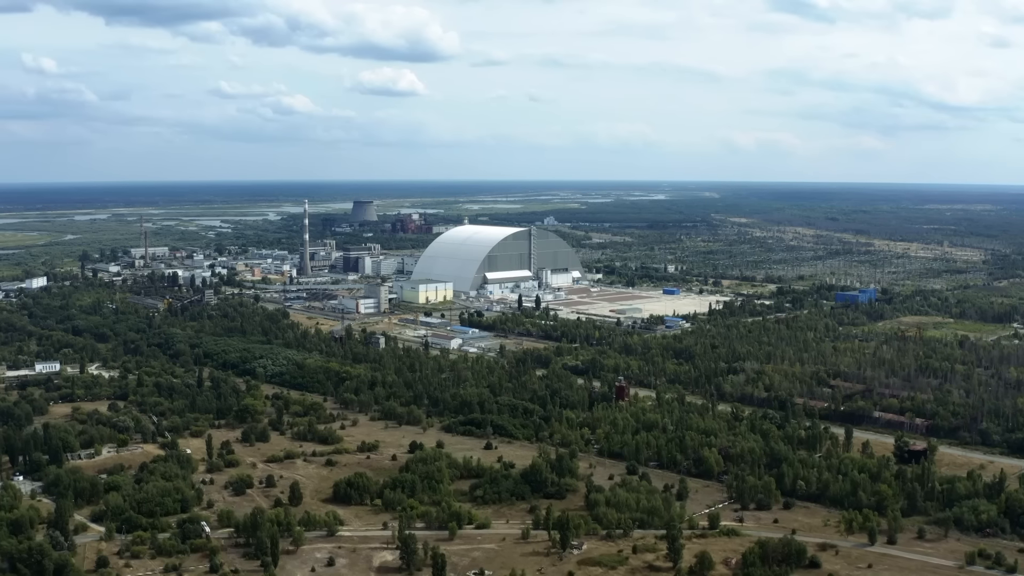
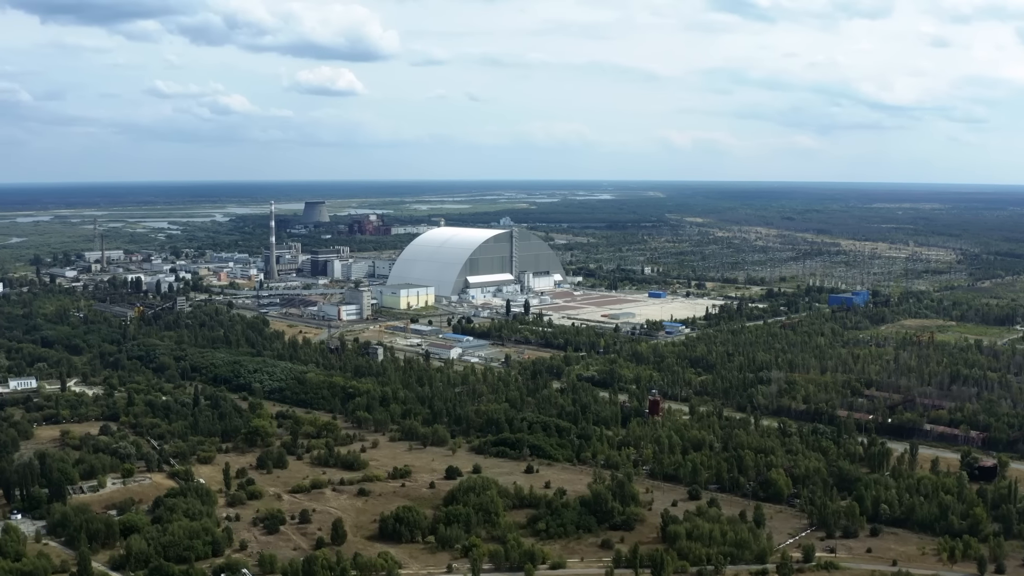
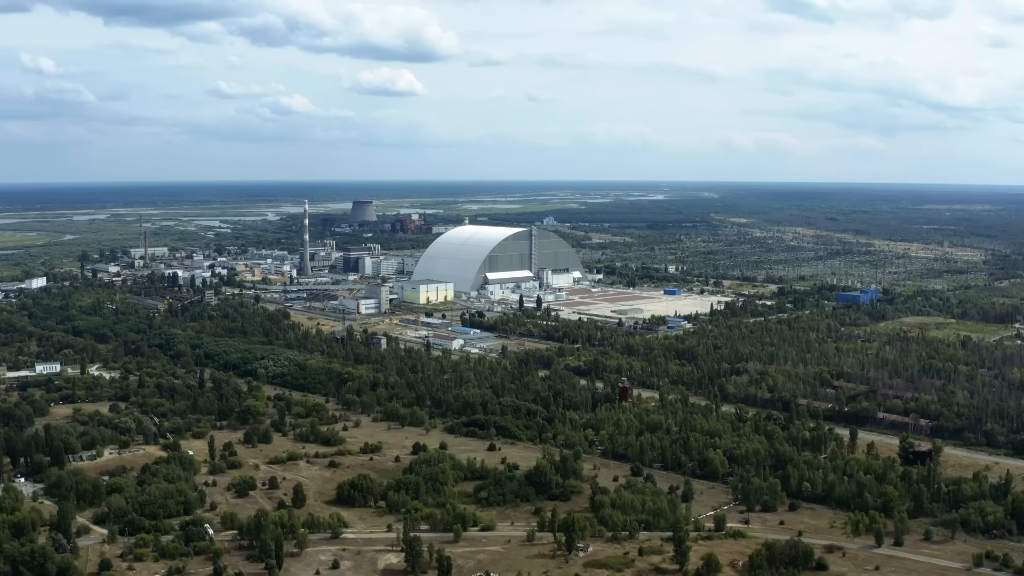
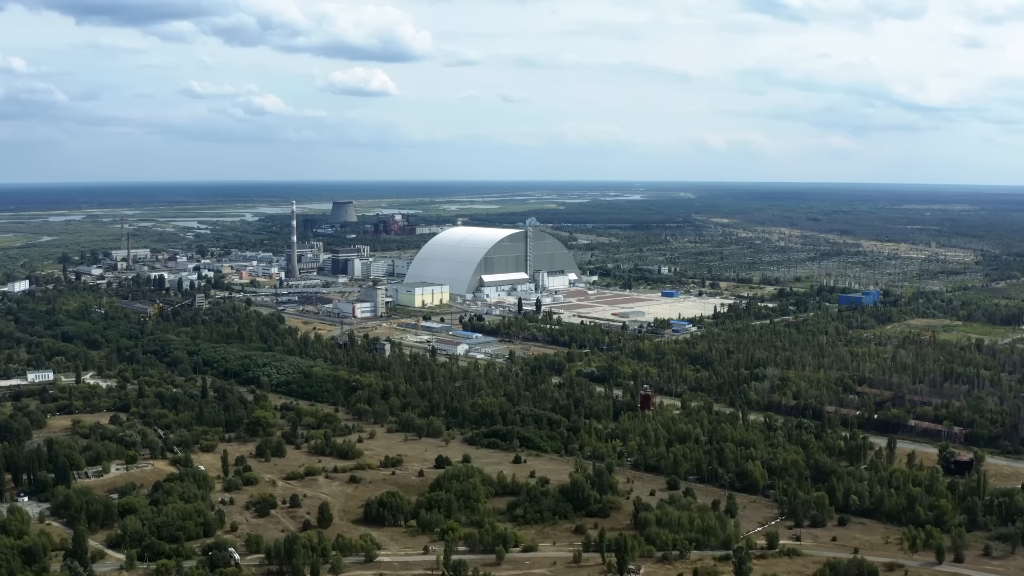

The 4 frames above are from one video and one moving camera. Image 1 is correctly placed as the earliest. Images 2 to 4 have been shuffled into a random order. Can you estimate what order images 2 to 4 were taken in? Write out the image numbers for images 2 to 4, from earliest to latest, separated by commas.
3, 4, 2
